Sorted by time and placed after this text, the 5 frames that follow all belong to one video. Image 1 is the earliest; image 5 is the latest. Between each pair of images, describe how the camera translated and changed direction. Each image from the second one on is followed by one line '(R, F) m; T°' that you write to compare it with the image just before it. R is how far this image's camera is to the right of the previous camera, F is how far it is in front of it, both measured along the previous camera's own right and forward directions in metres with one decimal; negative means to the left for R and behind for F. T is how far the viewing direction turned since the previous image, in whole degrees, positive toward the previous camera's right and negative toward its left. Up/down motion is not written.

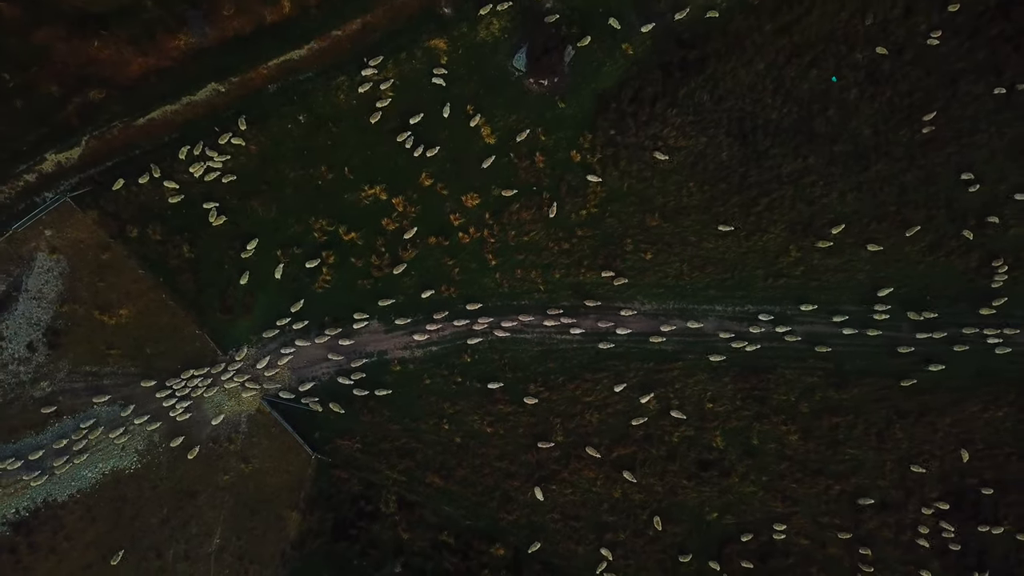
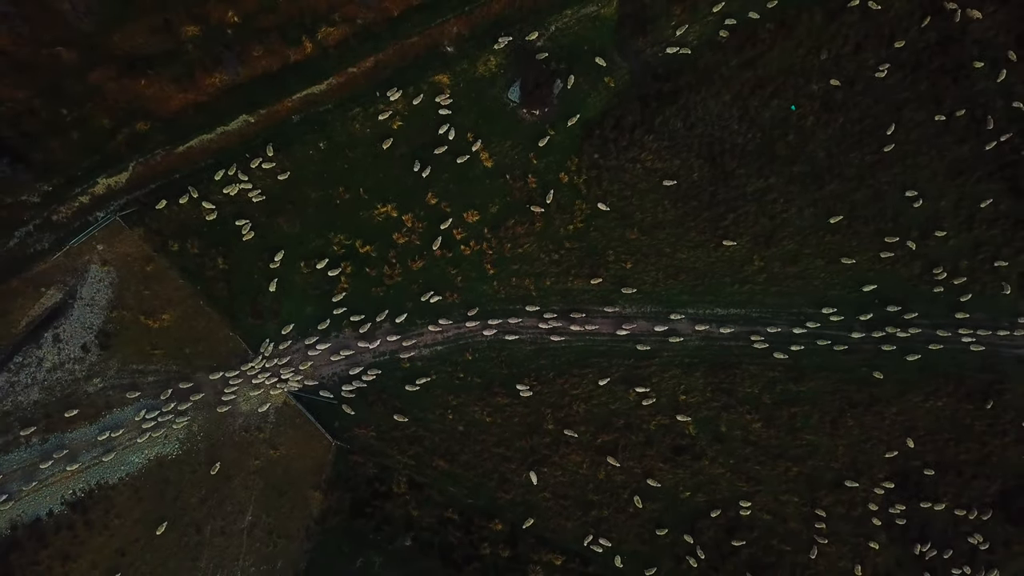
(0.0, -1.4) m; 0°
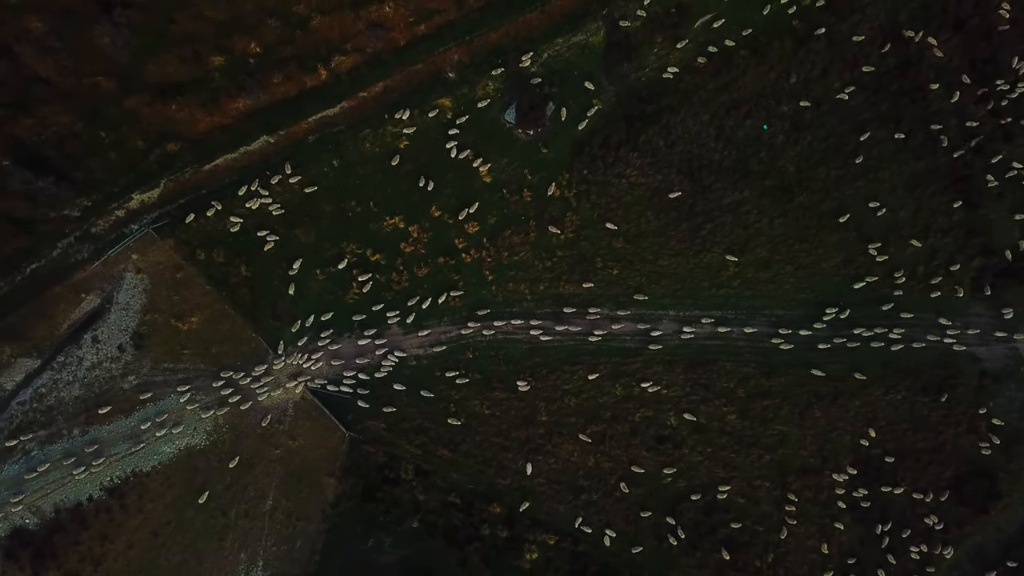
(0.0, -1.2) m; 0°
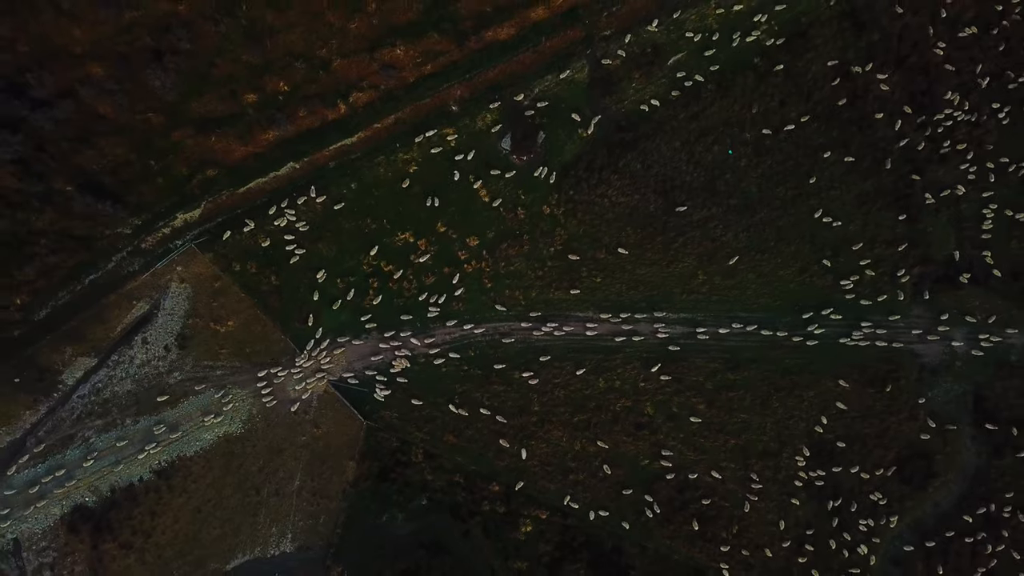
(+0.1, -1.9) m; 0°
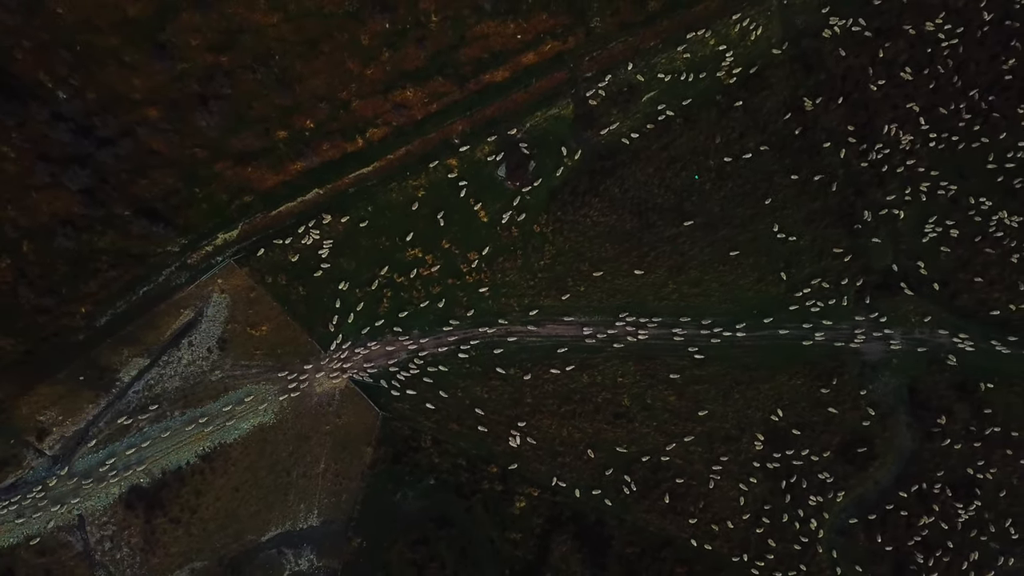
(+0.1, -2.3) m; 0°
